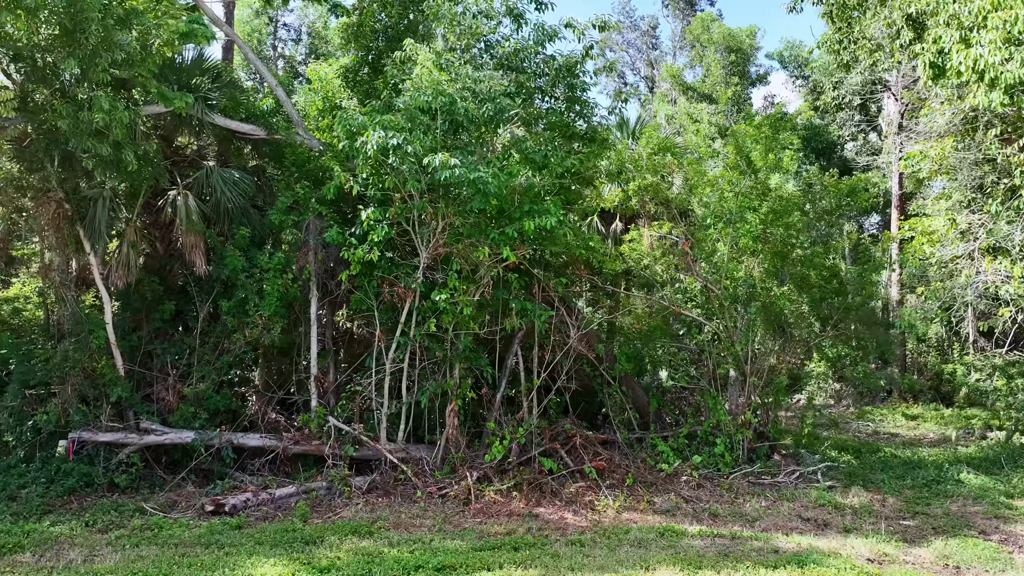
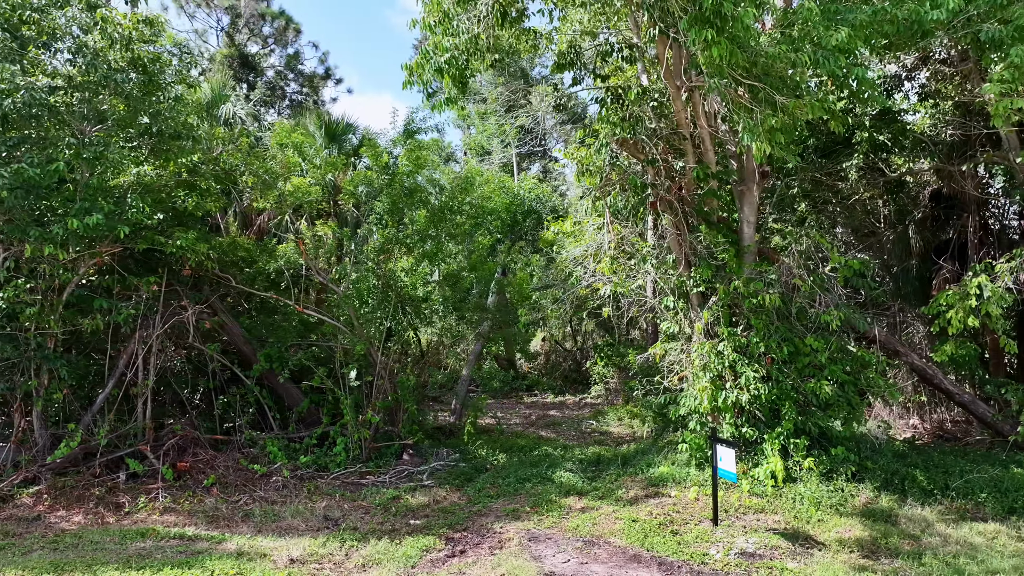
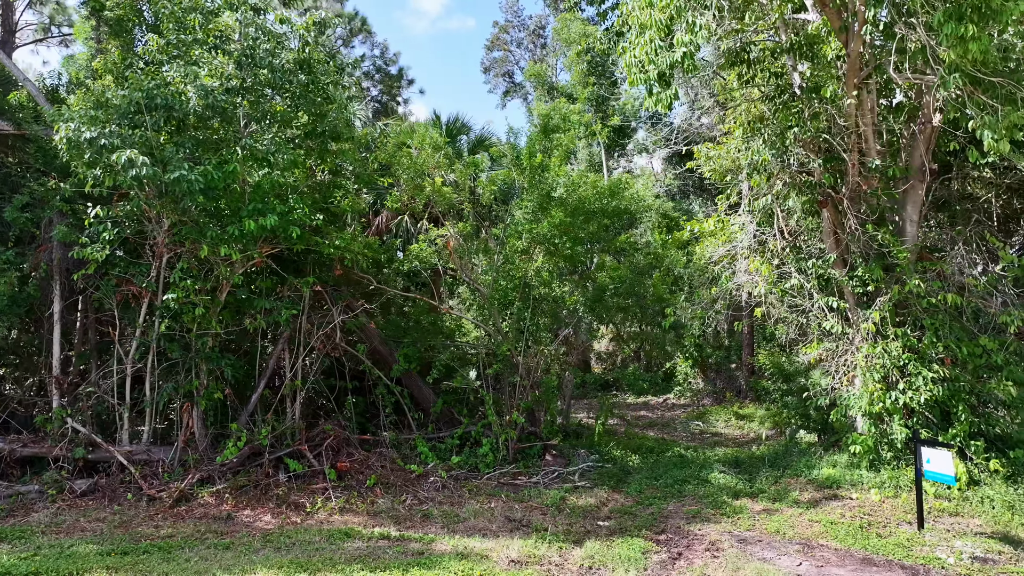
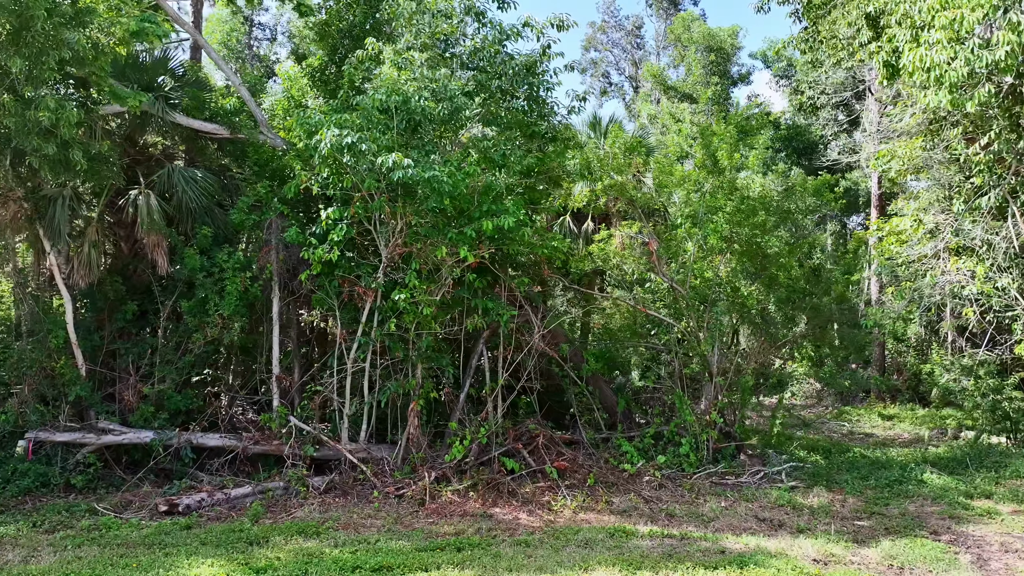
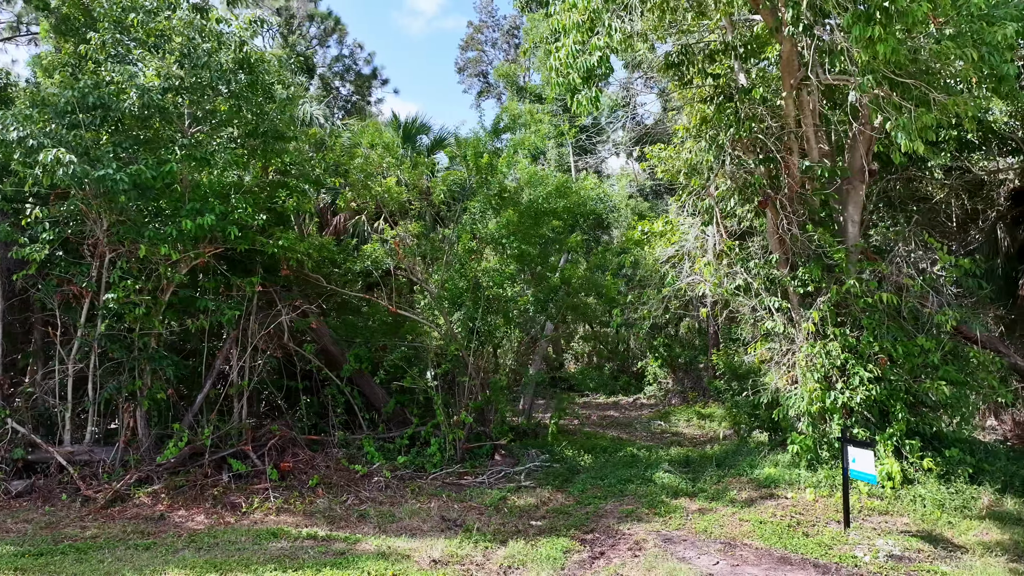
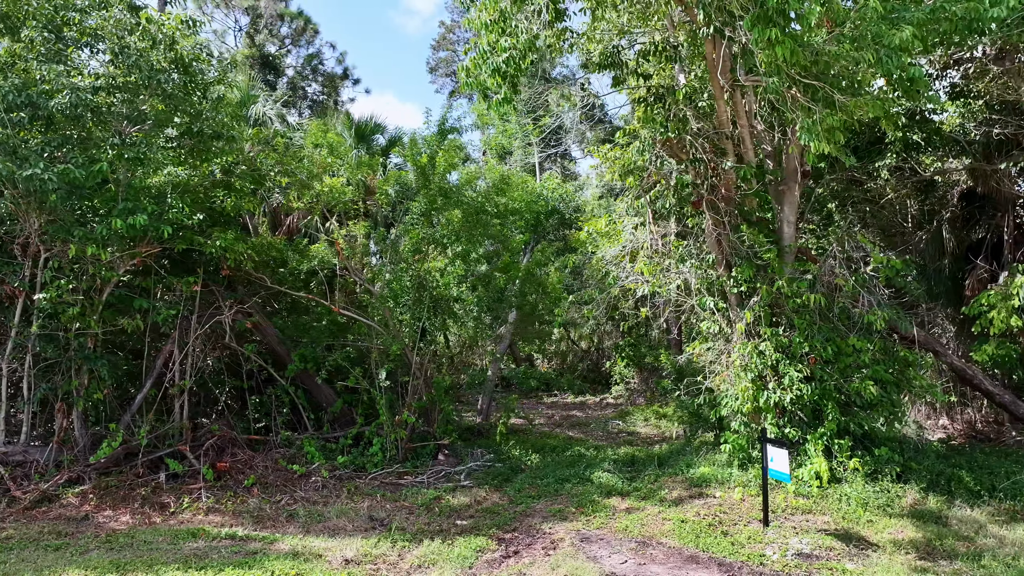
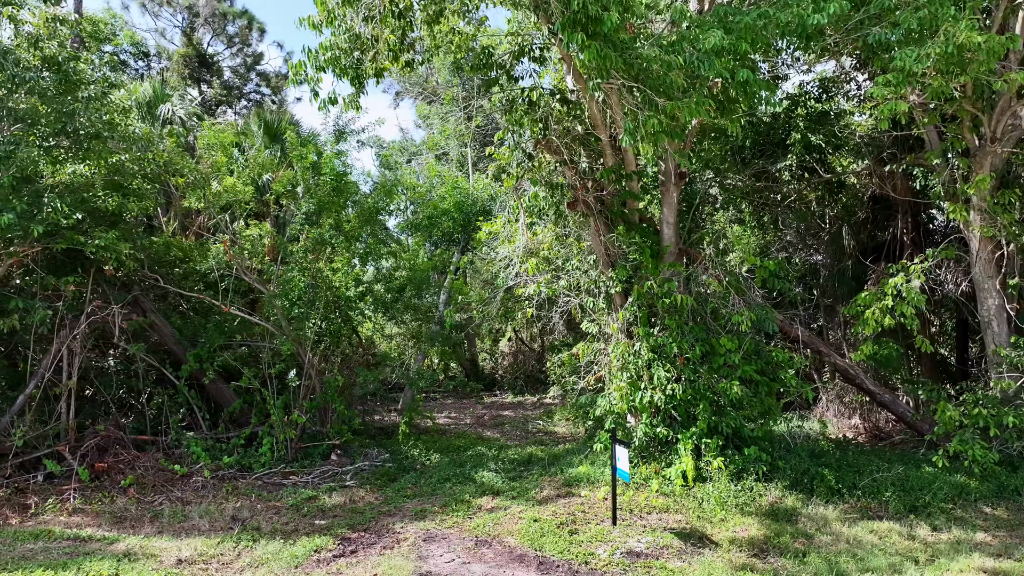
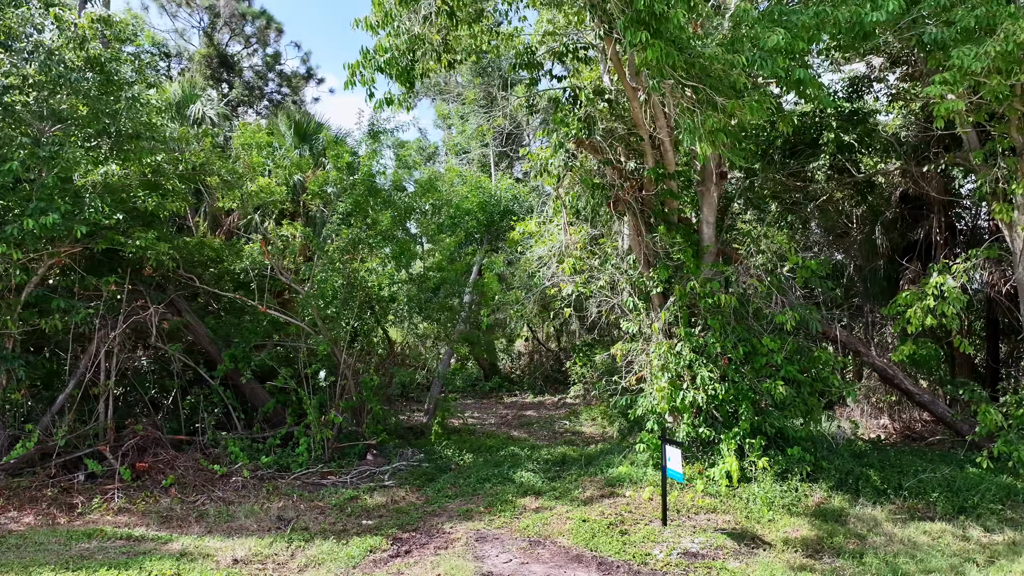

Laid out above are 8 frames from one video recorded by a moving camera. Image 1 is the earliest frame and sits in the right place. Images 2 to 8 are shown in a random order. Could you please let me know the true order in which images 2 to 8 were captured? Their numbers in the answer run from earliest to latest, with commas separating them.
4, 3, 5, 6, 2, 8, 7
